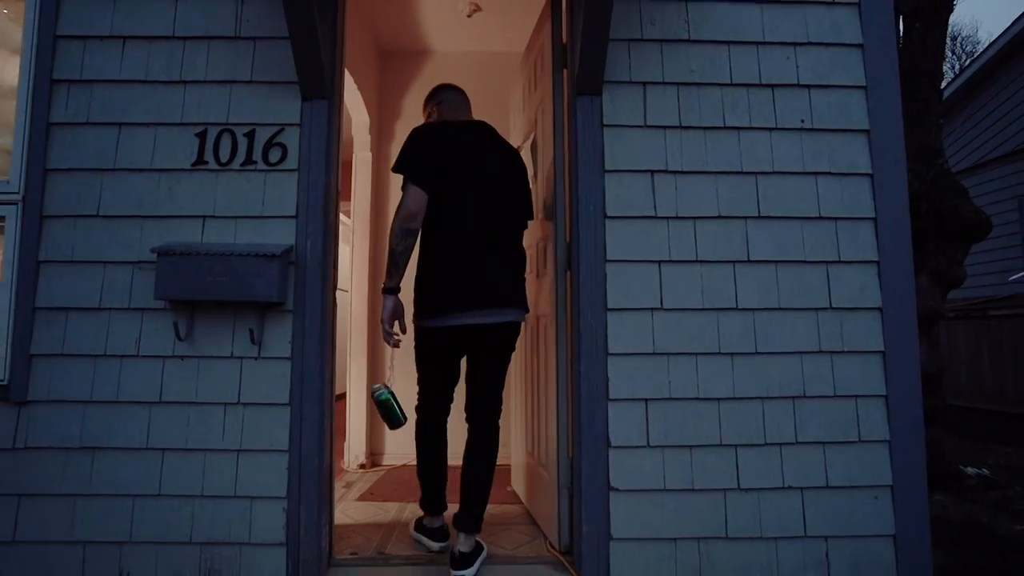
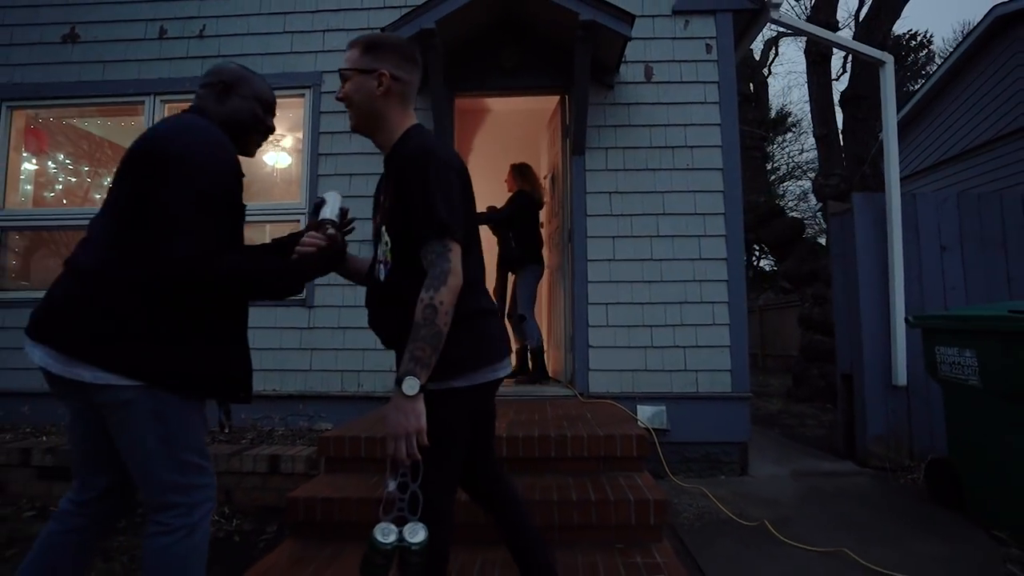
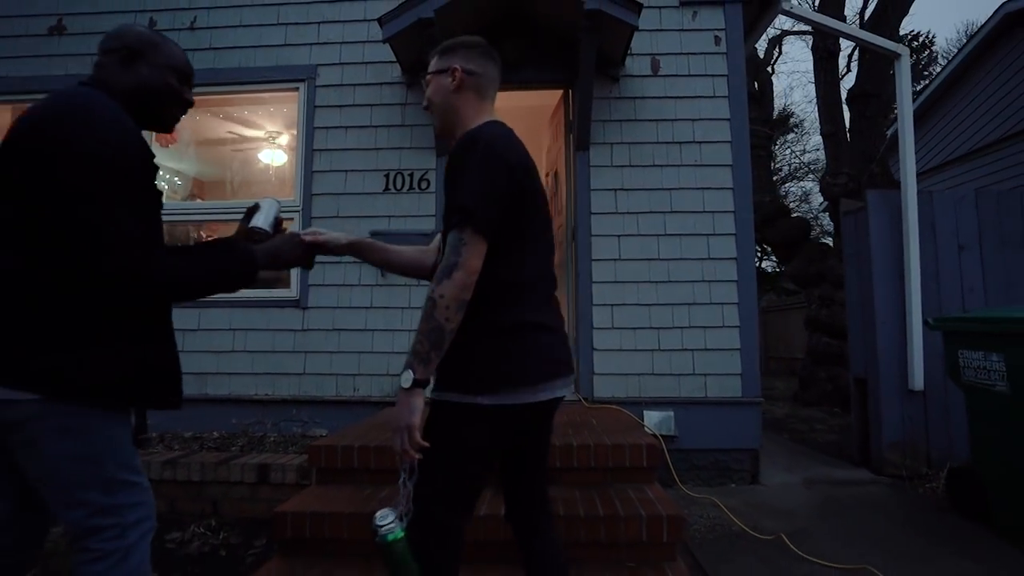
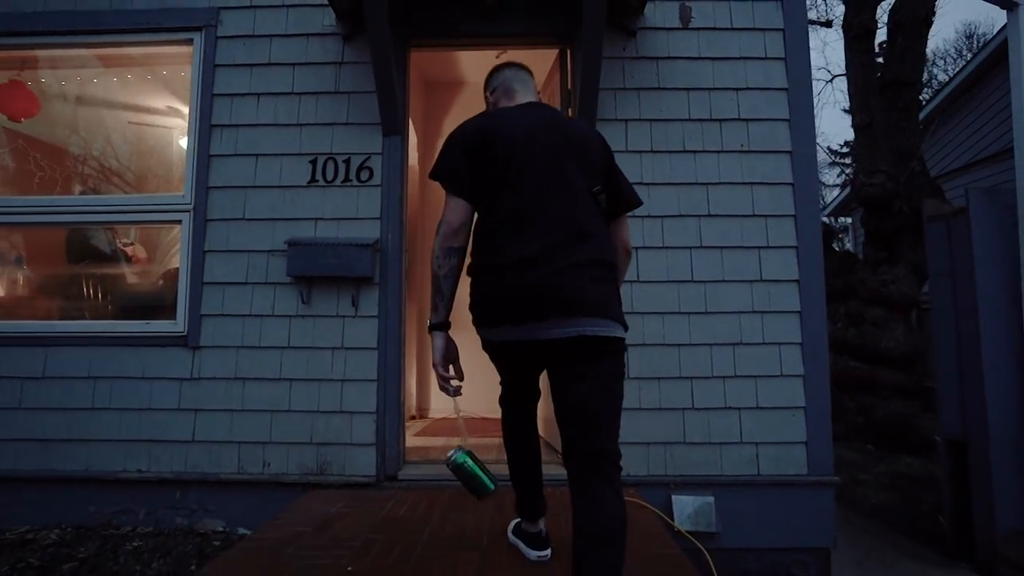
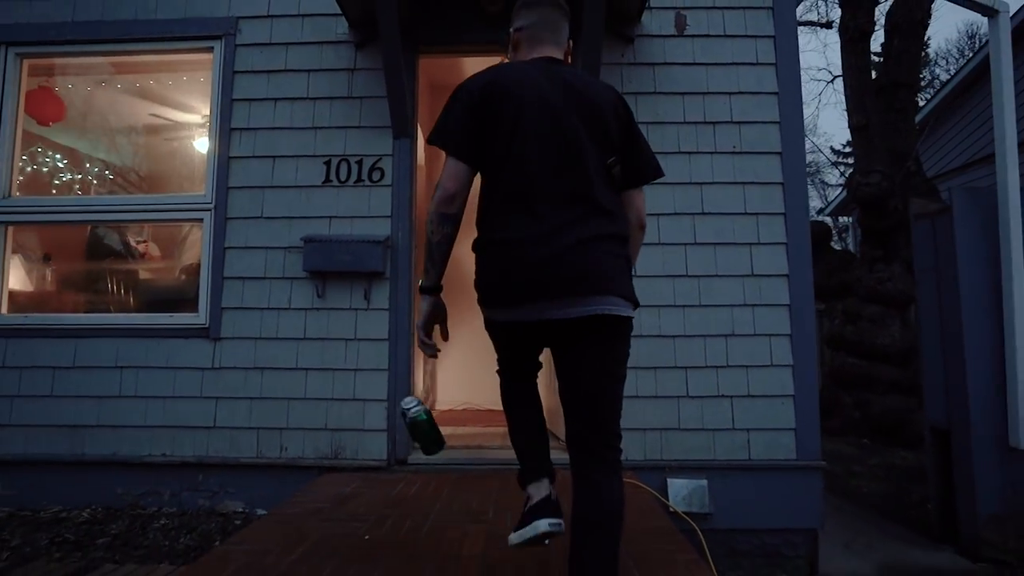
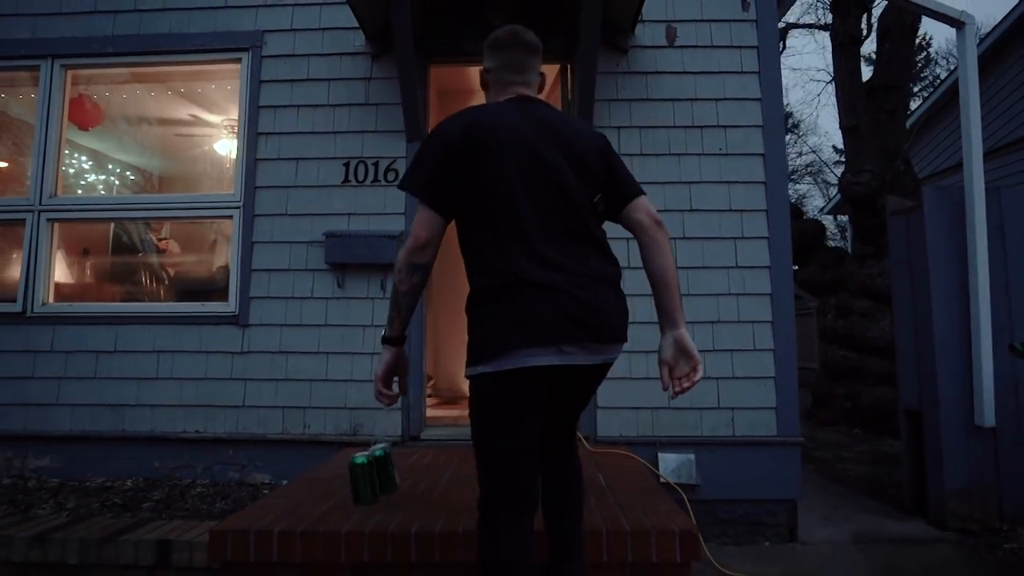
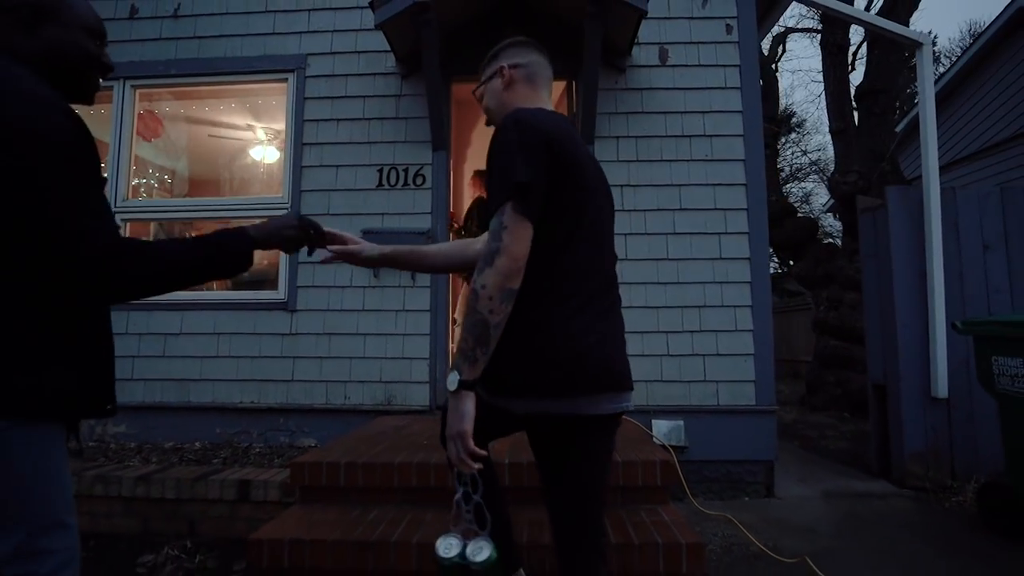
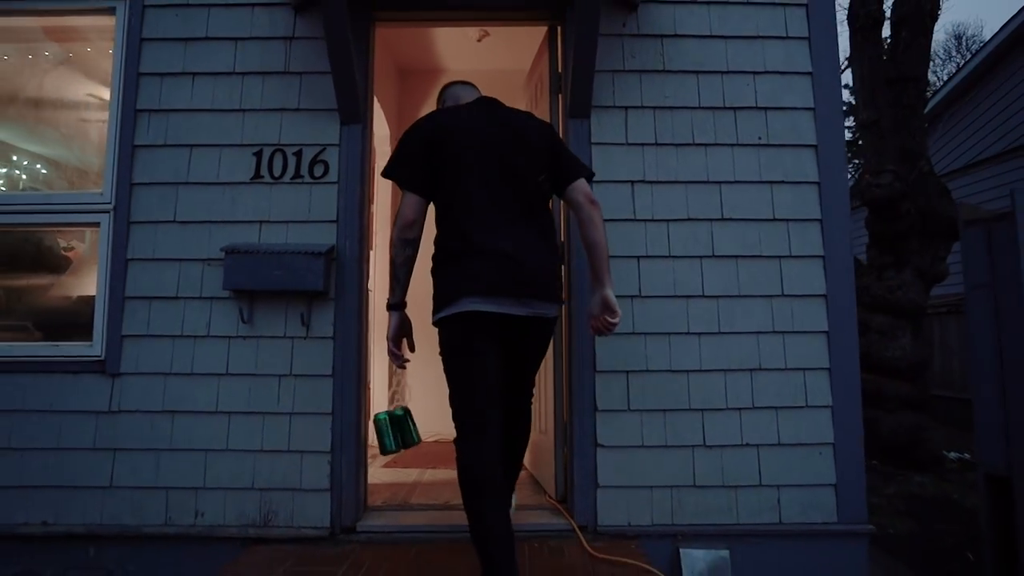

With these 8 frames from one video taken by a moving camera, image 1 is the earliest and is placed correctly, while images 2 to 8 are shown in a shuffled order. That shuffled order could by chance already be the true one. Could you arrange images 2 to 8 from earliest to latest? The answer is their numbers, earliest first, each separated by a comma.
8, 4, 5, 6, 7, 3, 2
